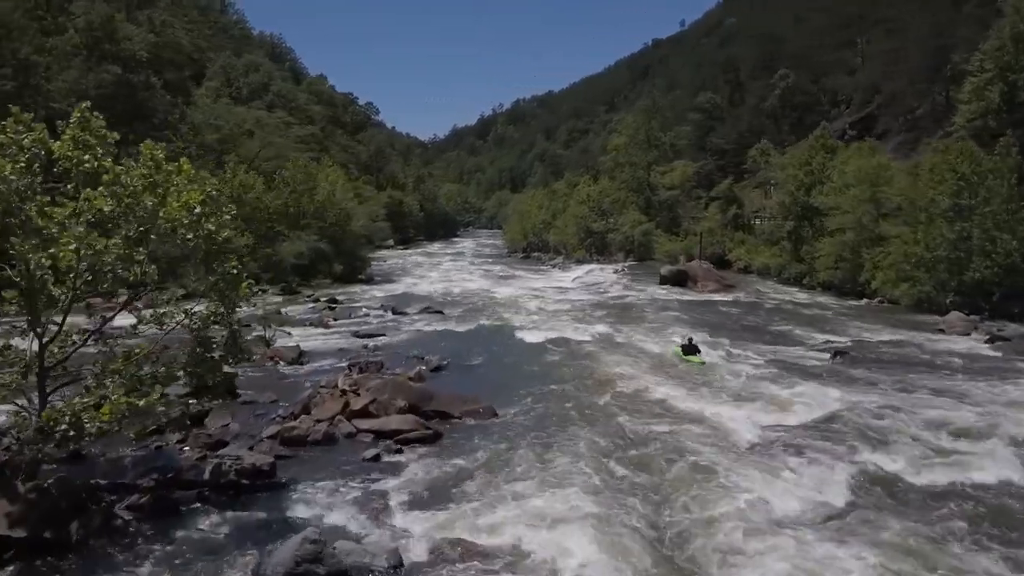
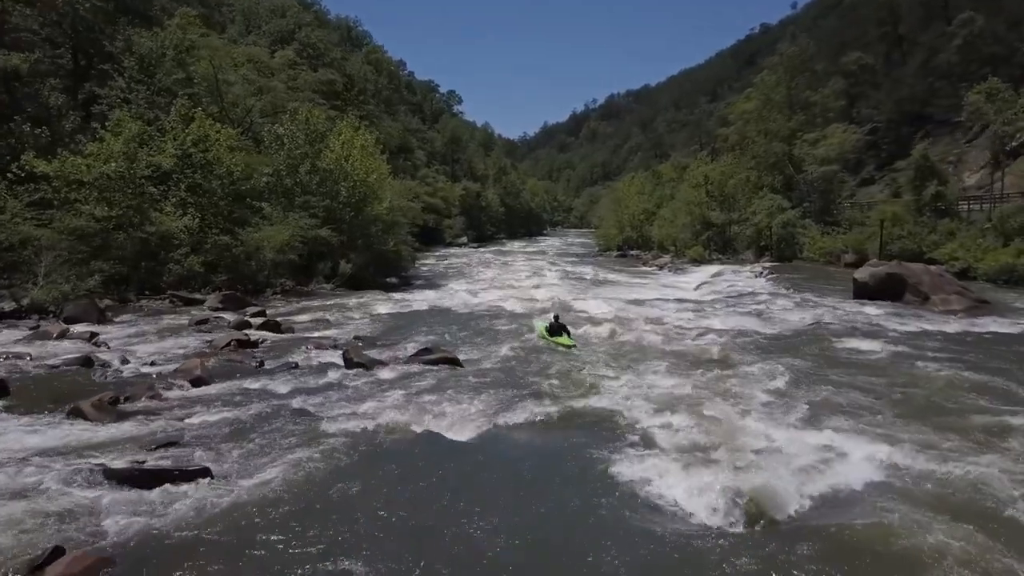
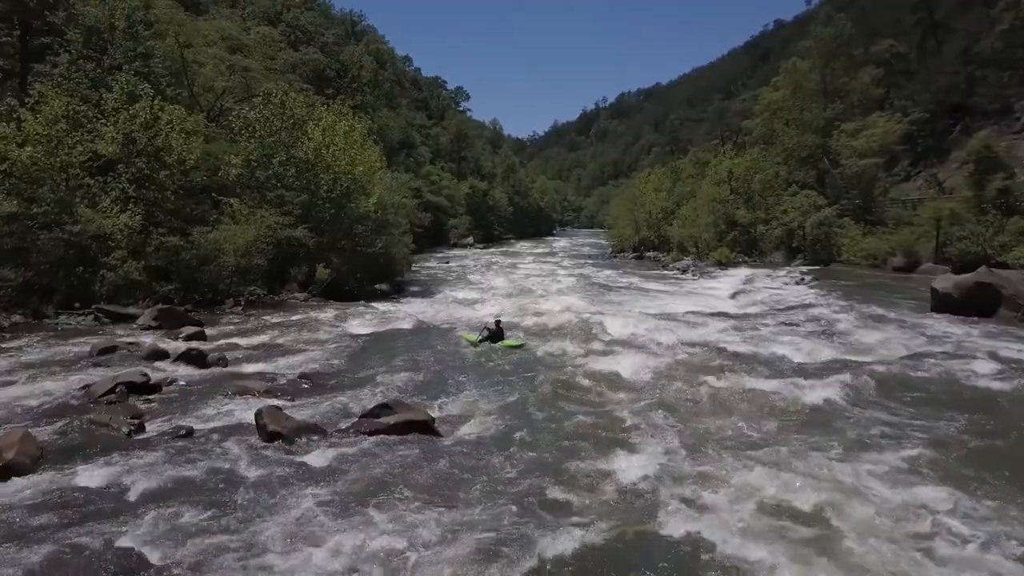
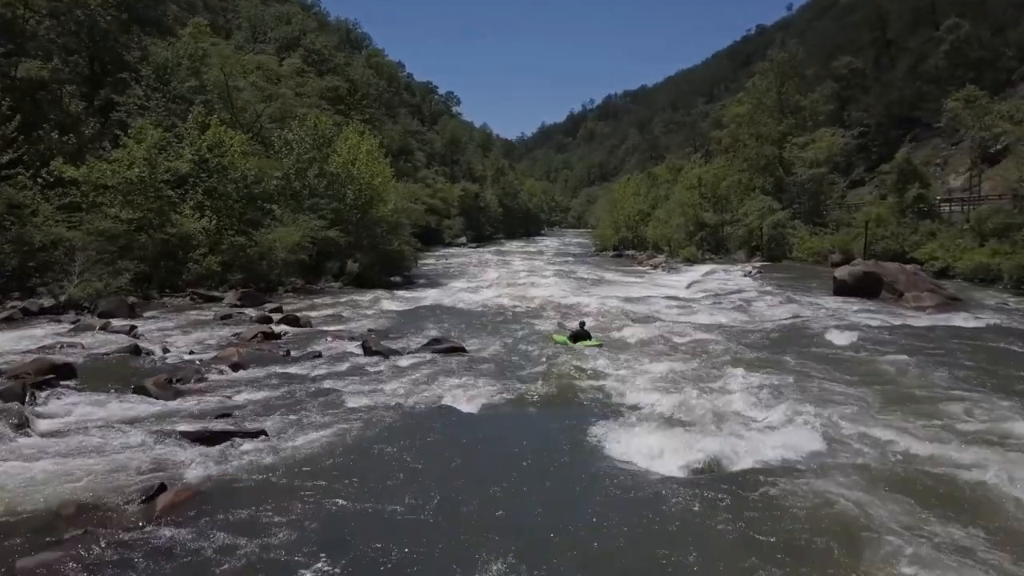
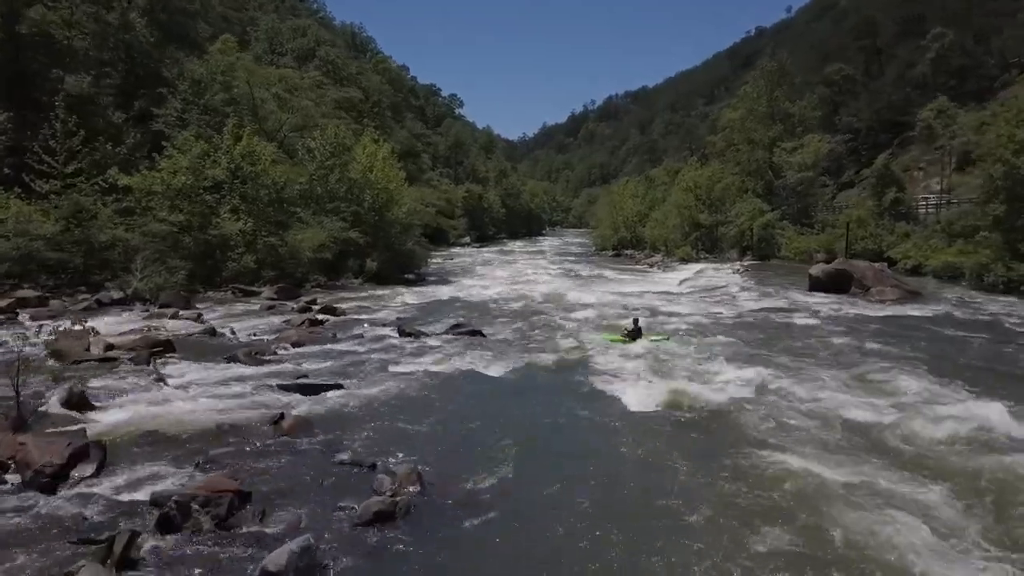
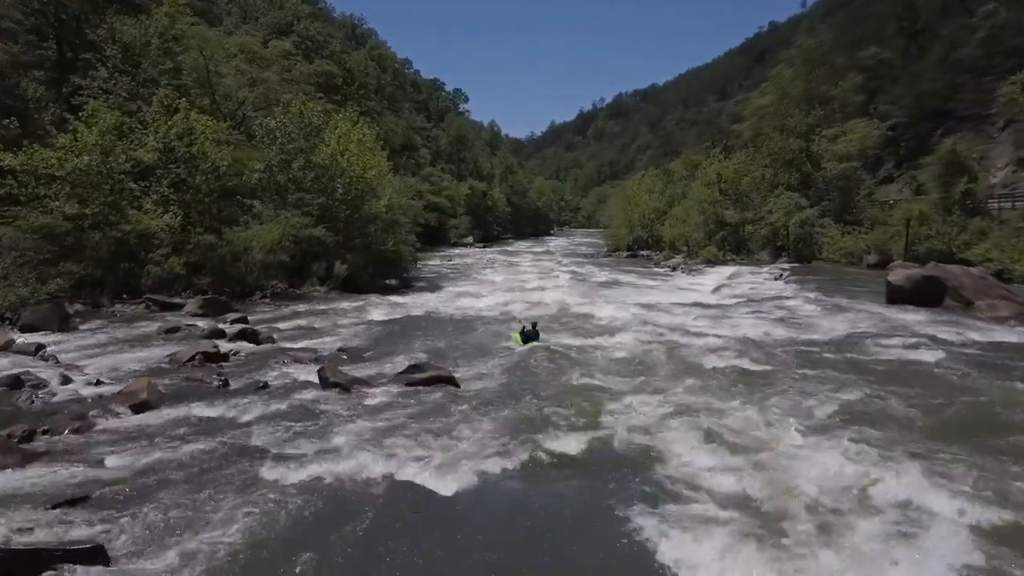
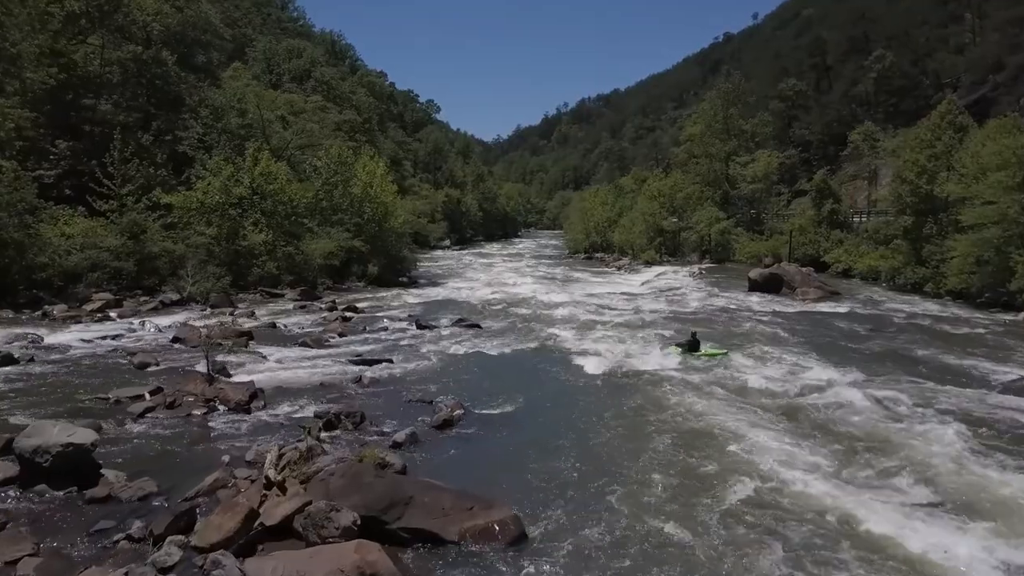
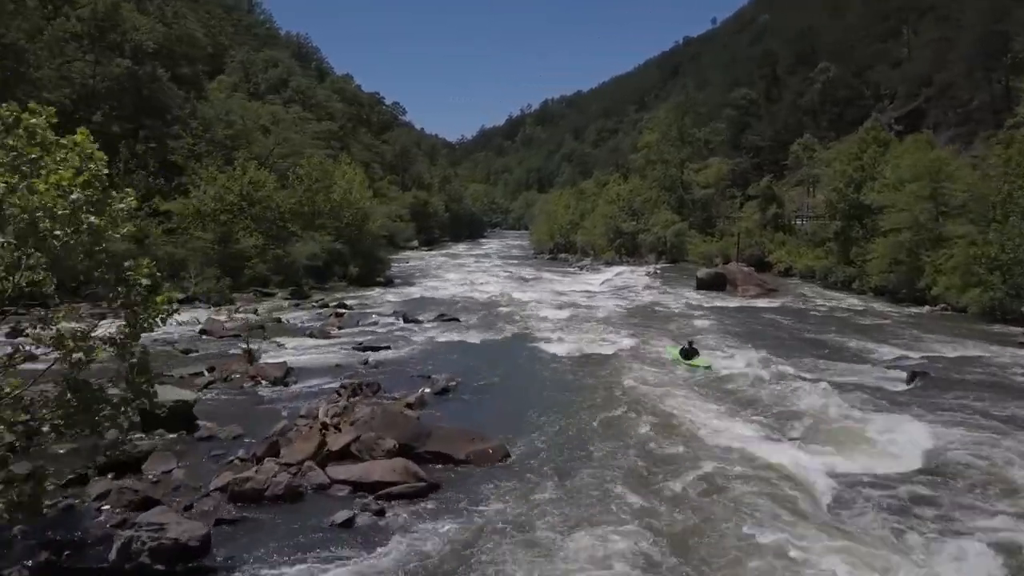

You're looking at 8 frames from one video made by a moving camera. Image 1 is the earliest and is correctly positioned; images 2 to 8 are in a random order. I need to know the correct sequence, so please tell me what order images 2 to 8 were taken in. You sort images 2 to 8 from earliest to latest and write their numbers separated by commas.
8, 7, 5, 4, 2, 6, 3
